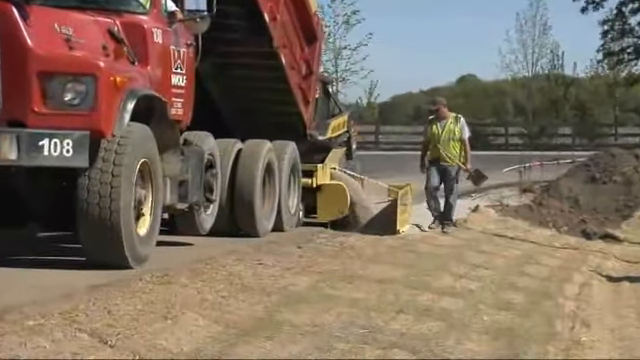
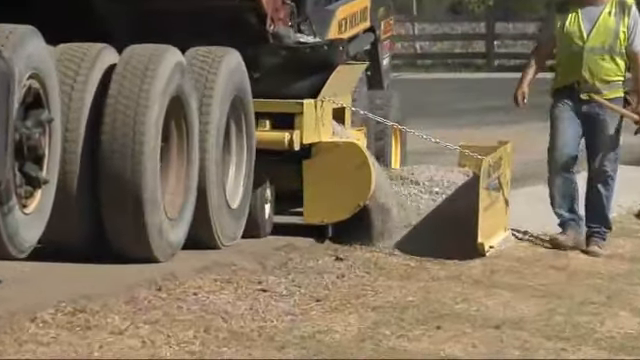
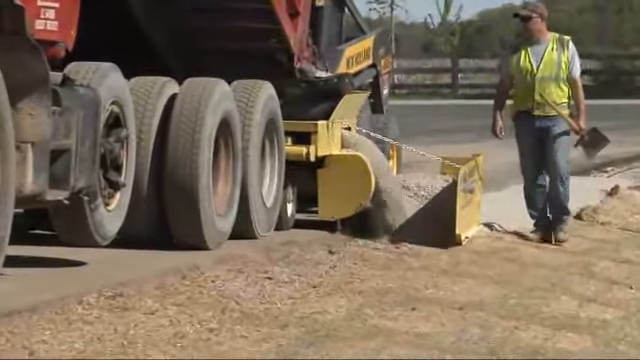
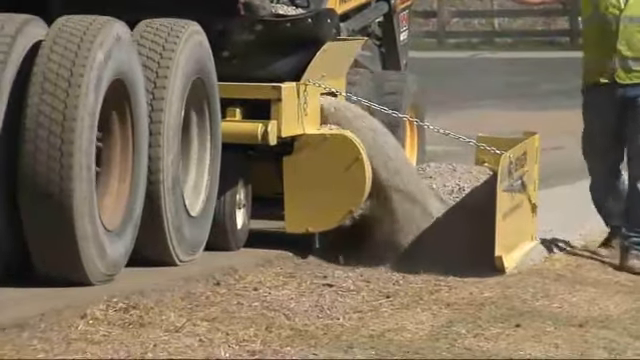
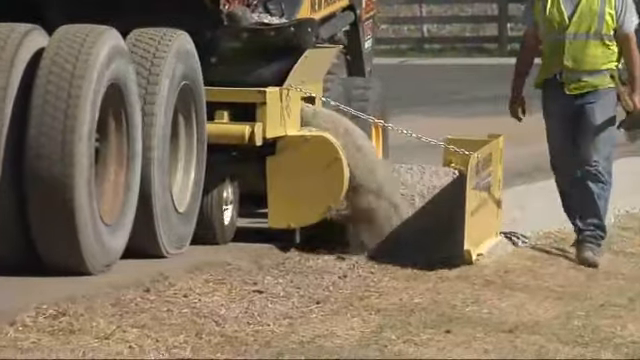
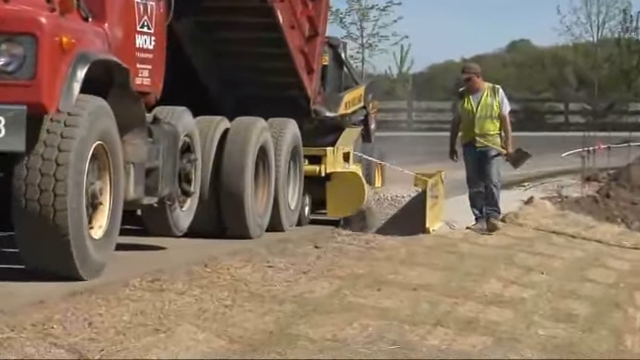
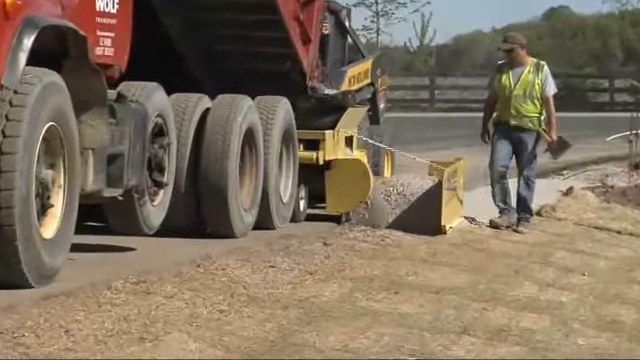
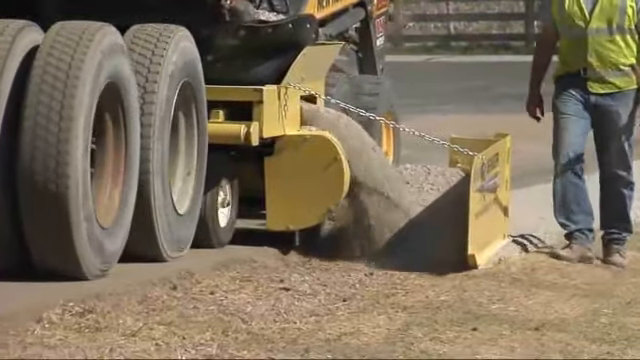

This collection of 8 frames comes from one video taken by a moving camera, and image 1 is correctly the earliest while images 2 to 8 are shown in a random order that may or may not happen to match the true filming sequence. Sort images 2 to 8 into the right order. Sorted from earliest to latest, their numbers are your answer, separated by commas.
6, 7, 3, 2, 5, 8, 4
